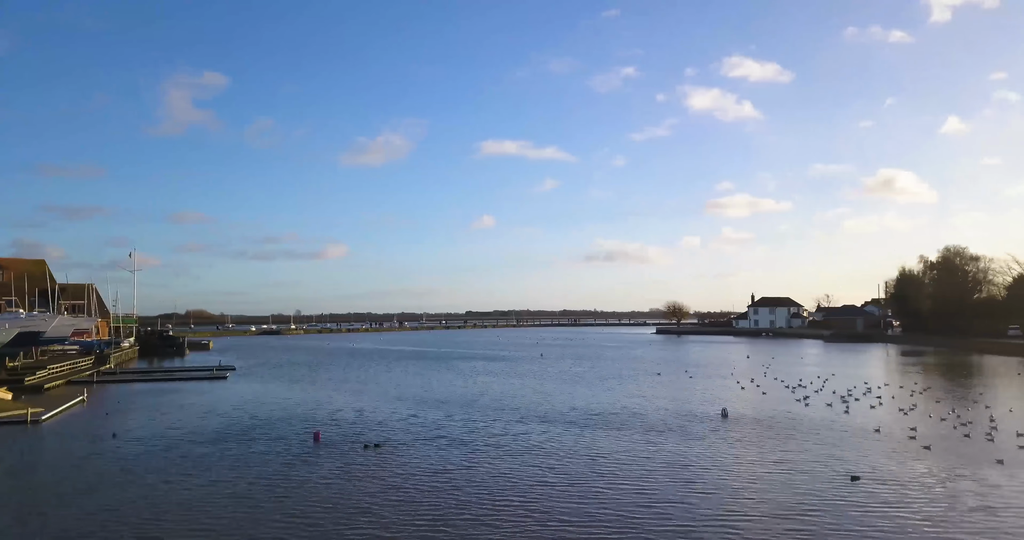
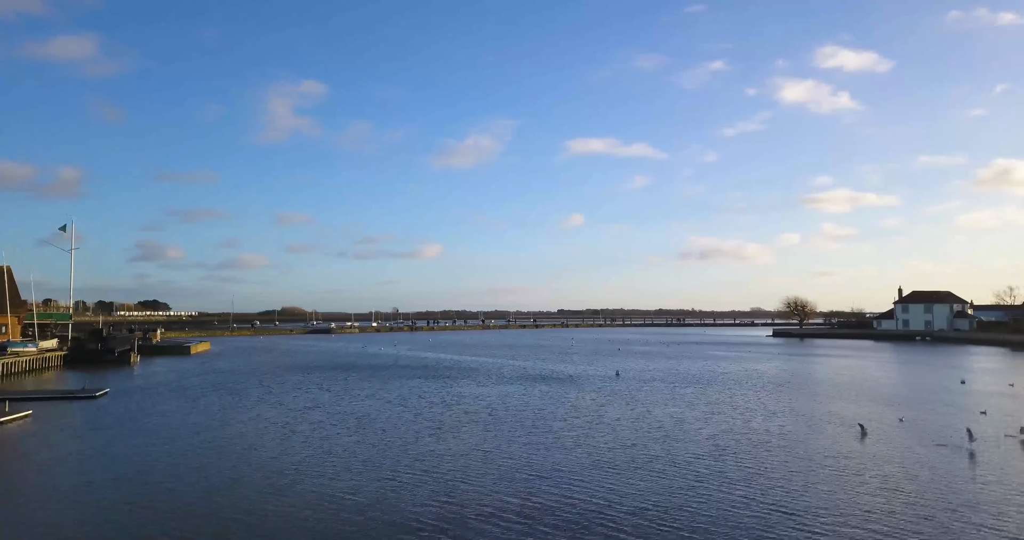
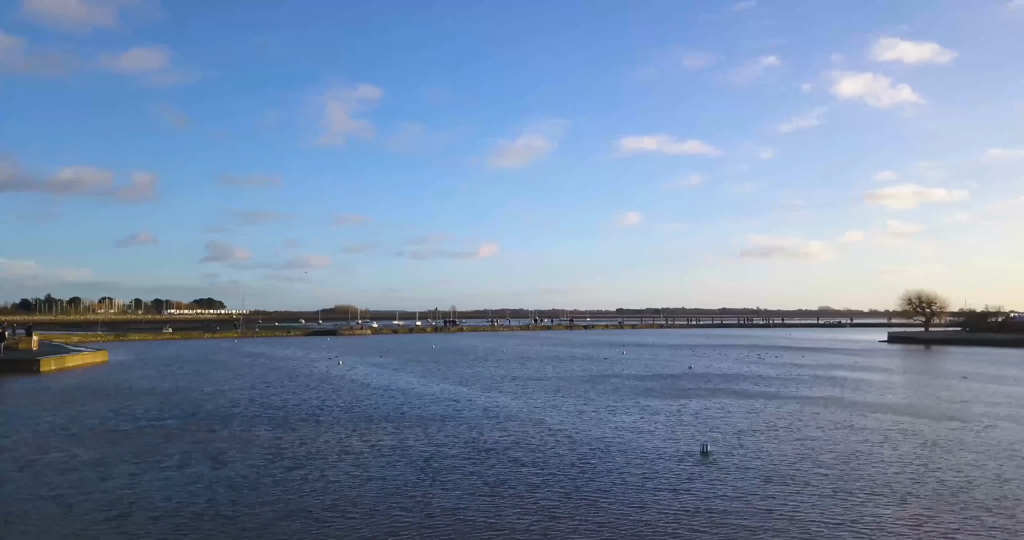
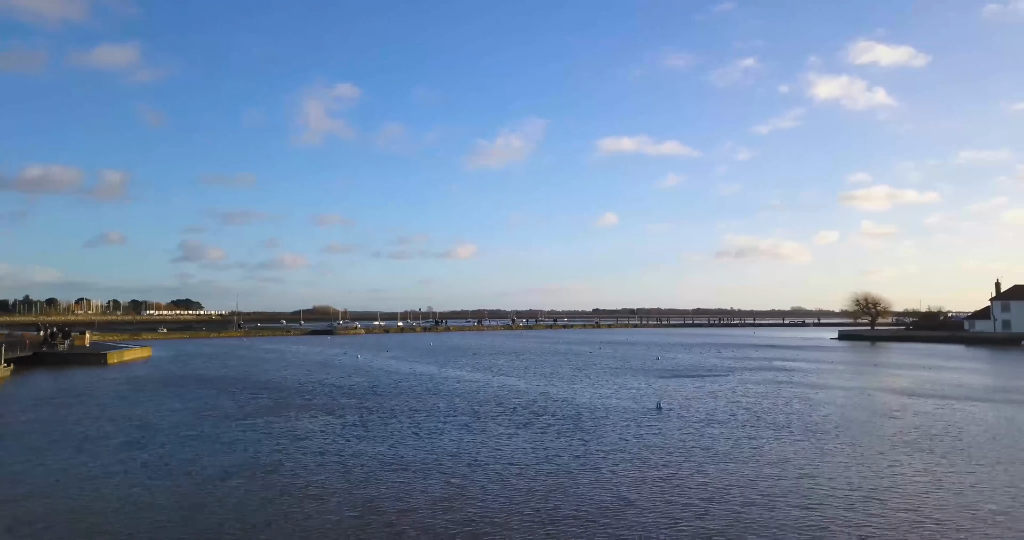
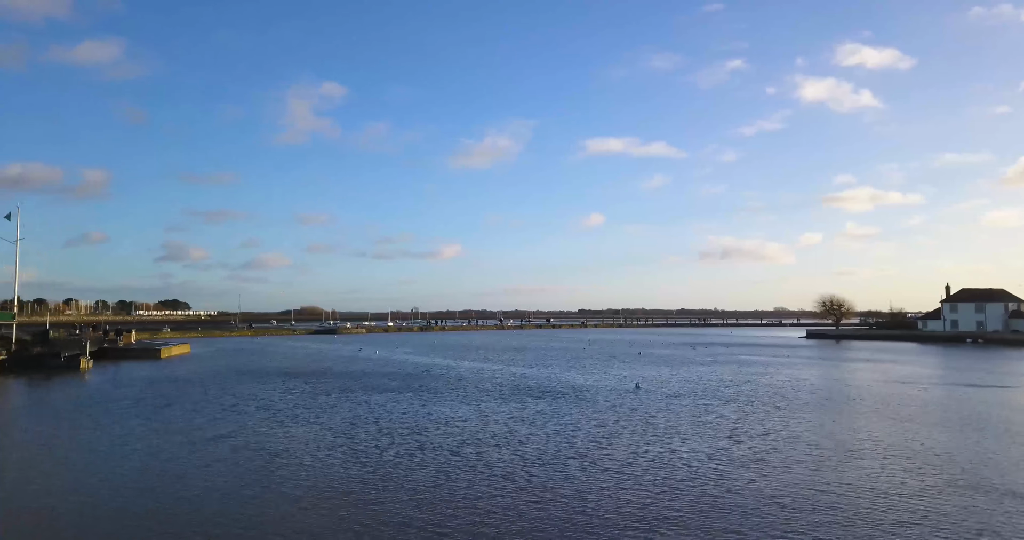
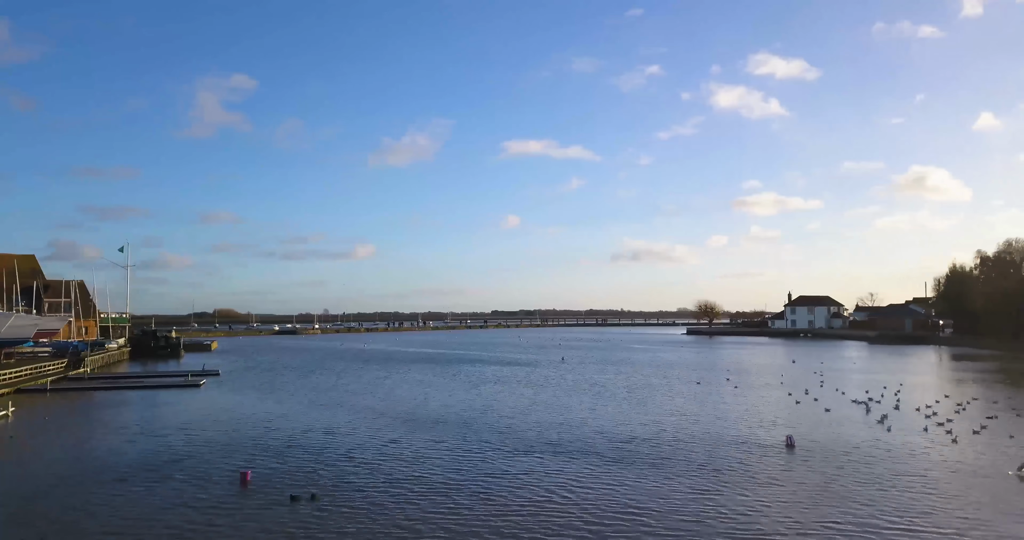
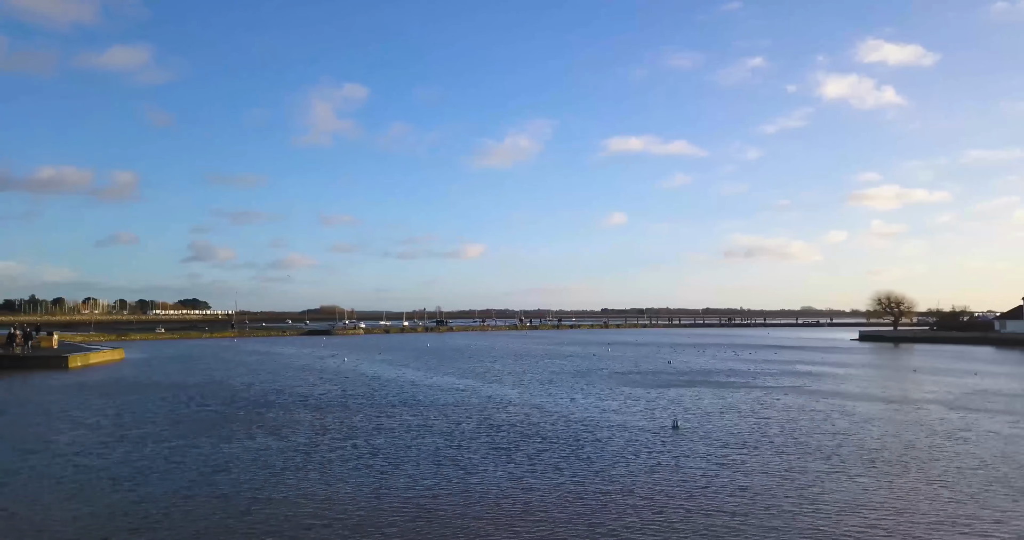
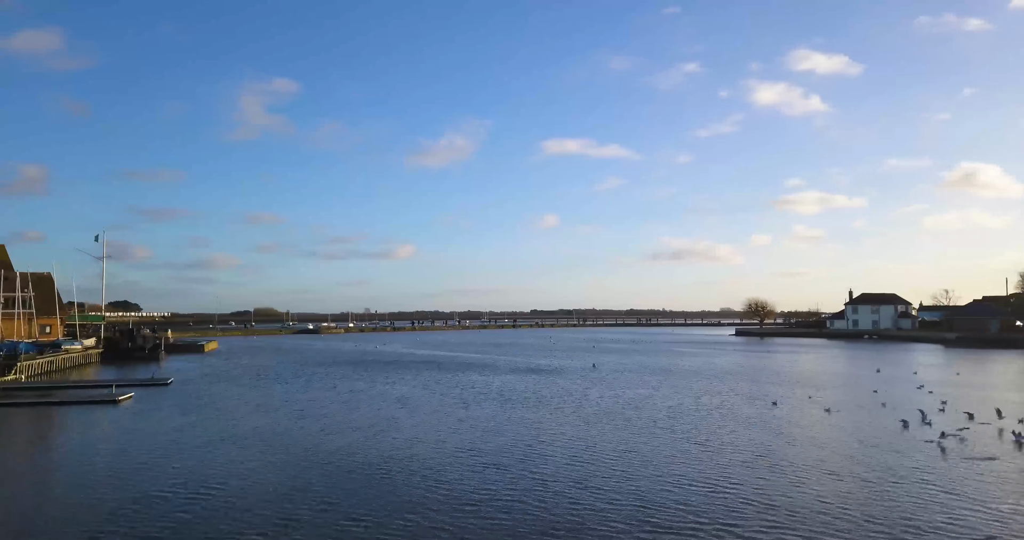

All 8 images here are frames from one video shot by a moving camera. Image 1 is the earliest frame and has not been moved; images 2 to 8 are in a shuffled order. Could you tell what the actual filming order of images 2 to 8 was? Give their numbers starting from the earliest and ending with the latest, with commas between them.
6, 8, 2, 5, 4, 7, 3
